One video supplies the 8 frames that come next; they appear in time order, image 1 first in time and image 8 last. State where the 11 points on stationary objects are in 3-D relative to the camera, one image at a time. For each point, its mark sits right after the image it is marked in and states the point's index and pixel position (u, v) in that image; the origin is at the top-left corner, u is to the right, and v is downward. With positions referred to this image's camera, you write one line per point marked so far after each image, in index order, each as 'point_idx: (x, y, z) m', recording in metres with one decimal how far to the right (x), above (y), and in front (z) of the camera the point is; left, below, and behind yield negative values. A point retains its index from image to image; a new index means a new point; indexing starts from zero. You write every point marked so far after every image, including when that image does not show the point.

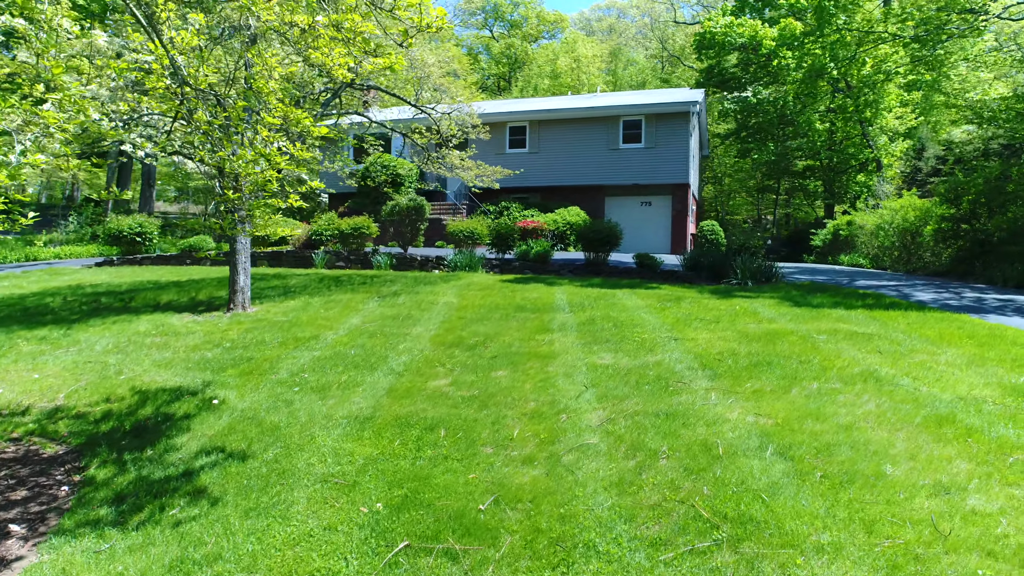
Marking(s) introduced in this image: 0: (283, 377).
0: (-1.7, -0.7, +5.4) m
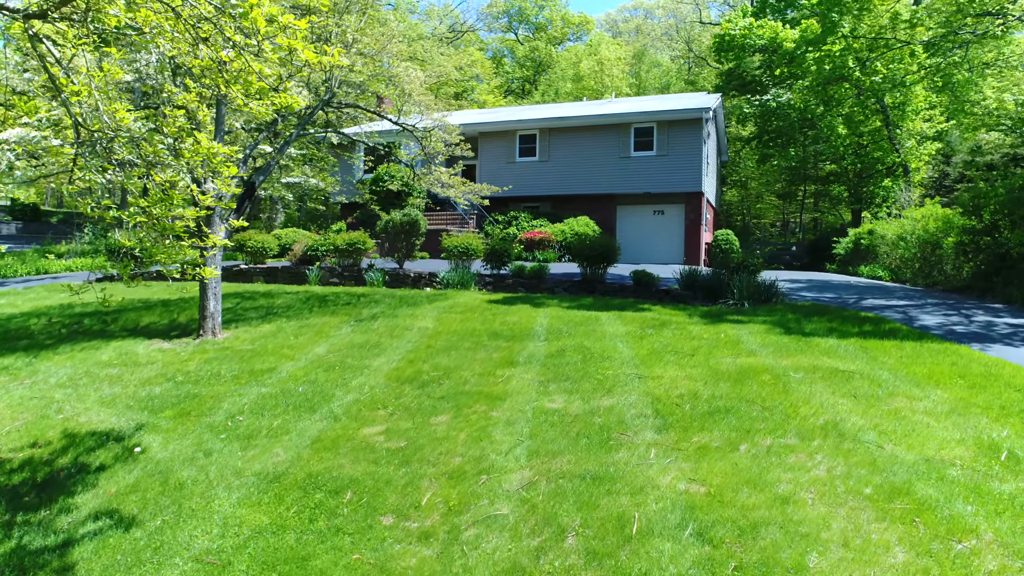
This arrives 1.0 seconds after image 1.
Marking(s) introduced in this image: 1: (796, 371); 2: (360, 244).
0: (-2.1, -0.9, +5.2) m
1: (+2.4, -0.7, +6.0) m
2: (-2.7, +0.8, +12.9) m
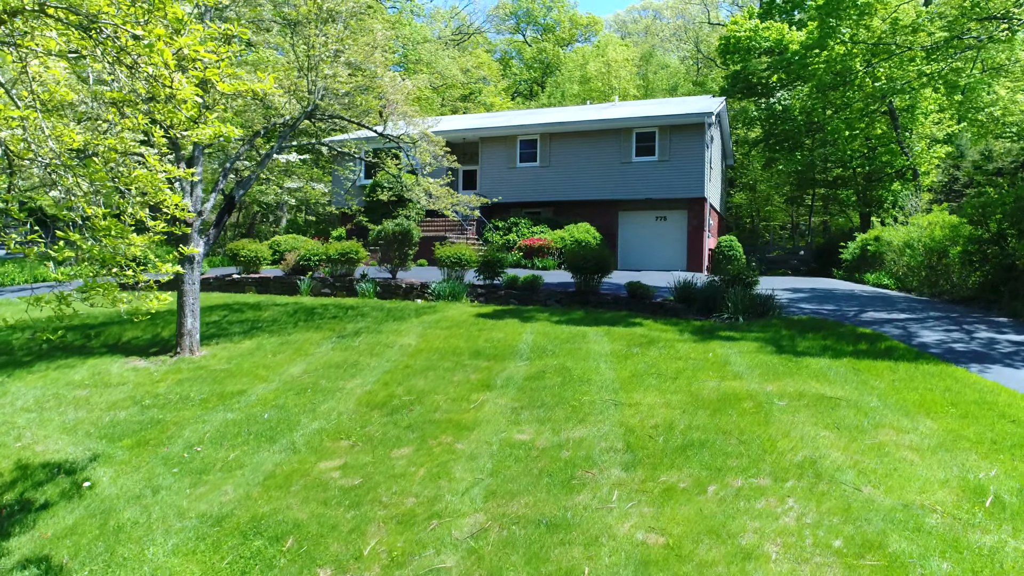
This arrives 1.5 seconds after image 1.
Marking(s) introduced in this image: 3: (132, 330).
0: (-2.4, -1.1, +5.0) m
1: (+2.1, -0.9, +5.8) m
2: (-2.8, +0.6, +12.7) m
3: (-5.1, -0.6, +9.6) m
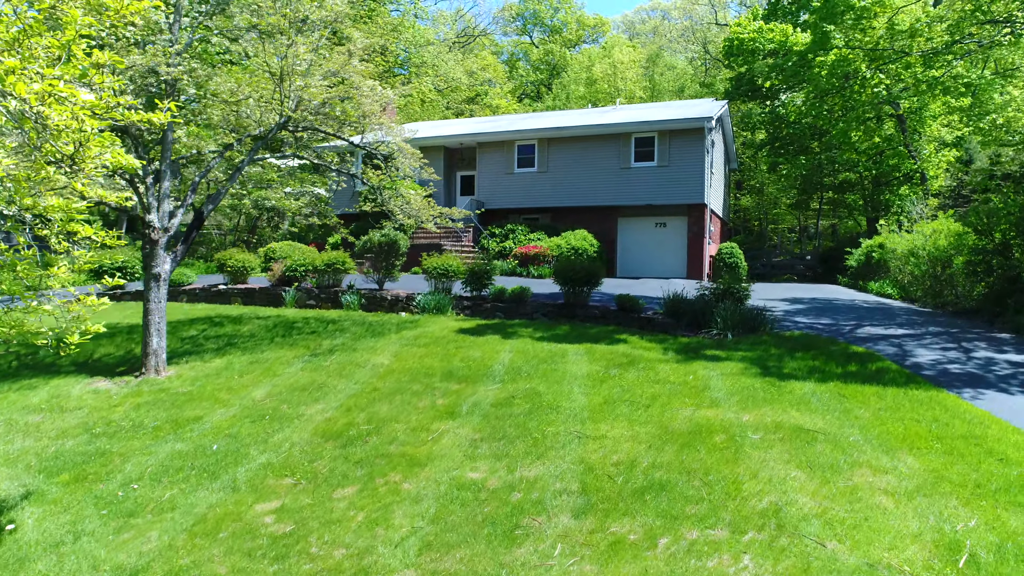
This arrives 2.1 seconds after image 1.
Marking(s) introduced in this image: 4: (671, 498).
0: (-2.7, -1.3, +4.8) m
1: (+1.8, -1.1, +5.4) m
2: (-3.0, +0.4, +12.5) m
3: (-5.3, -0.8, +9.4) m
4: (+0.9, -1.2, +4.3) m
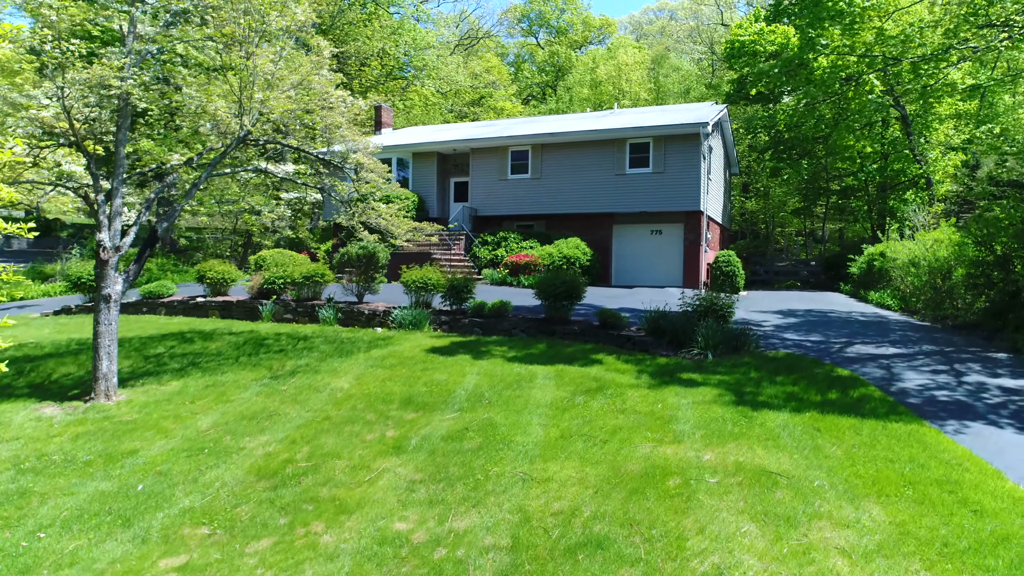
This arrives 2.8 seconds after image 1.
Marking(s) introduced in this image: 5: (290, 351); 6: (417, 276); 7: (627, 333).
0: (-3.1, -1.5, +4.5) m
1: (+1.4, -1.3, +5.1) m
2: (-3.3, +0.2, +12.2) m
3: (-5.6, -1.0, +9.2) m
4: (+0.5, -1.5, +3.9) m
5: (-2.9, -0.8, +9.4) m
6: (-1.5, +0.2, +11.7) m
7: (+1.6, -0.6, +9.9) m
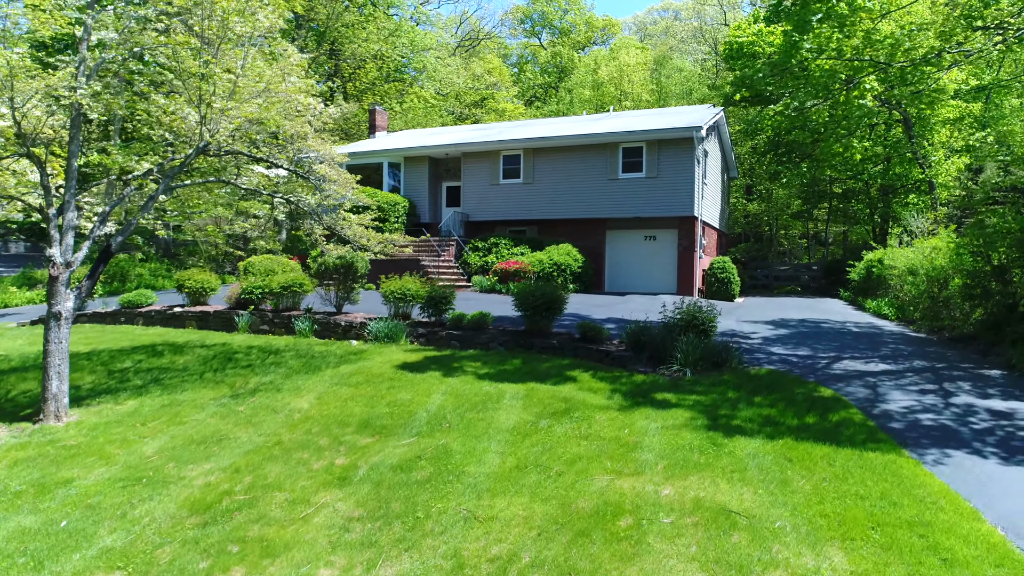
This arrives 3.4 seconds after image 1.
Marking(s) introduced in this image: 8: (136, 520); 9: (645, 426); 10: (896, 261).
0: (-3.5, -1.7, +4.2) m
1: (+1.0, -1.5, +4.8) m
2: (-3.6, 0.0, +11.9) m
3: (-6.0, -1.1, +8.9) m
4: (+0.1, -1.6, +3.6) m
5: (-3.2, -1.0, +9.2) m
6: (-1.8, 0.0, +11.4) m
7: (+1.3, -0.8, +9.6) m
8: (-2.6, -1.6, +4.9) m
9: (+1.2, -1.2, +6.6) m
10: (+8.1, +0.6, +15.3) m
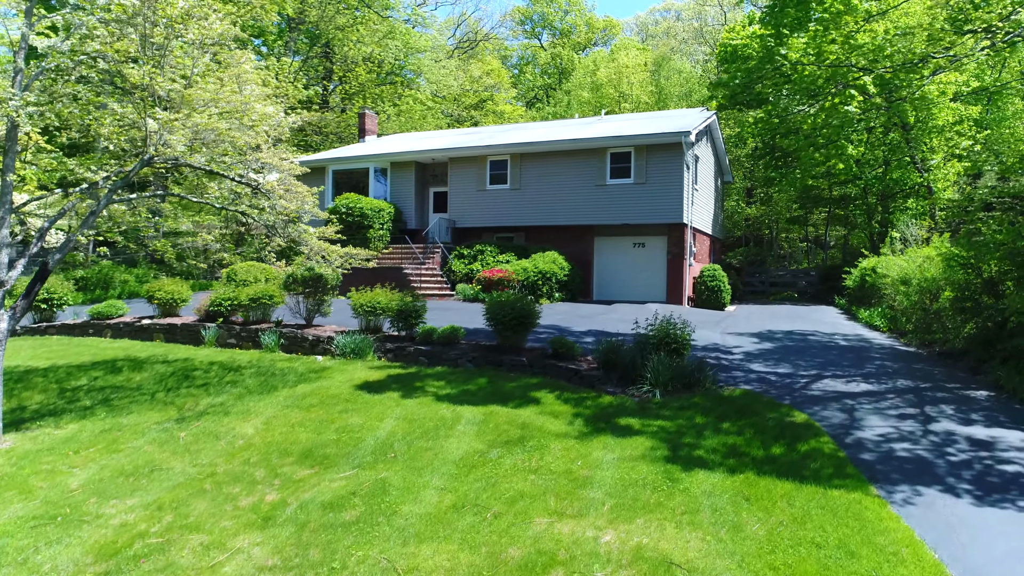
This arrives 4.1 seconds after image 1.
0: (-3.9, -1.9, +3.9) m
1: (+0.6, -1.7, +4.4) m
2: (-4.0, -0.2, +11.6) m
3: (-6.4, -1.3, +8.6) m
4: (-0.4, -1.8, +3.2) m
5: (-3.6, -1.2, +8.8) m
6: (-2.2, -0.2, +11.1) m
7: (+0.8, -1.0, +9.2) m
8: (-3.0, -1.8, +4.6) m
9: (+0.8, -1.4, +6.2) m
10: (+7.7, +0.4, +14.8) m
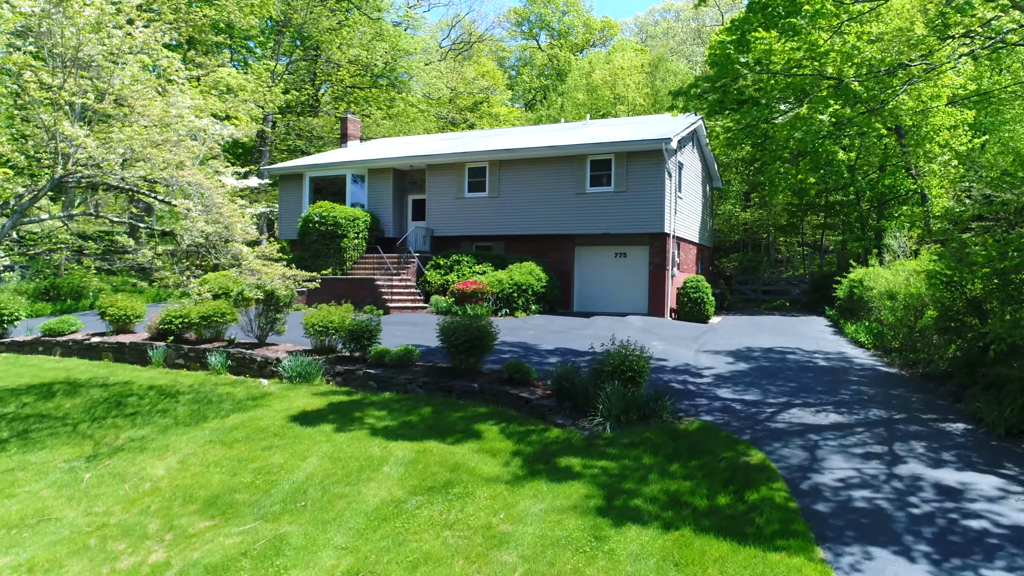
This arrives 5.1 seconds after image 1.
0: (-4.6, -2.2, +3.4) m
1: (-0.1, -1.9, +3.9) m
2: (-4.5, -0.4, +11.1) m
3: (-7.0, -1.6, +8.2) m
4: (-1.0, -2.1, +2.7) m
5: (-4.2, -1.5, +8.3) m
6: (-2.8, -0.4, +10.6) m
7: (+0.2, -1.2, +8.7) m
8: (-3.7, -2.0, +4.1) m
9: (+0.1, -1.7, +5.7) m
10: (+7.2, +0.1, +14.2) m
